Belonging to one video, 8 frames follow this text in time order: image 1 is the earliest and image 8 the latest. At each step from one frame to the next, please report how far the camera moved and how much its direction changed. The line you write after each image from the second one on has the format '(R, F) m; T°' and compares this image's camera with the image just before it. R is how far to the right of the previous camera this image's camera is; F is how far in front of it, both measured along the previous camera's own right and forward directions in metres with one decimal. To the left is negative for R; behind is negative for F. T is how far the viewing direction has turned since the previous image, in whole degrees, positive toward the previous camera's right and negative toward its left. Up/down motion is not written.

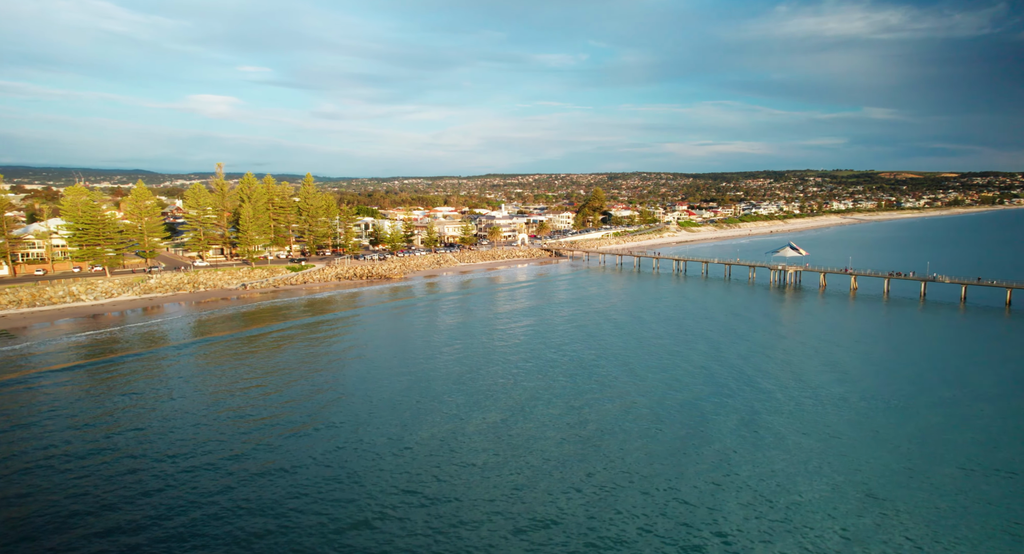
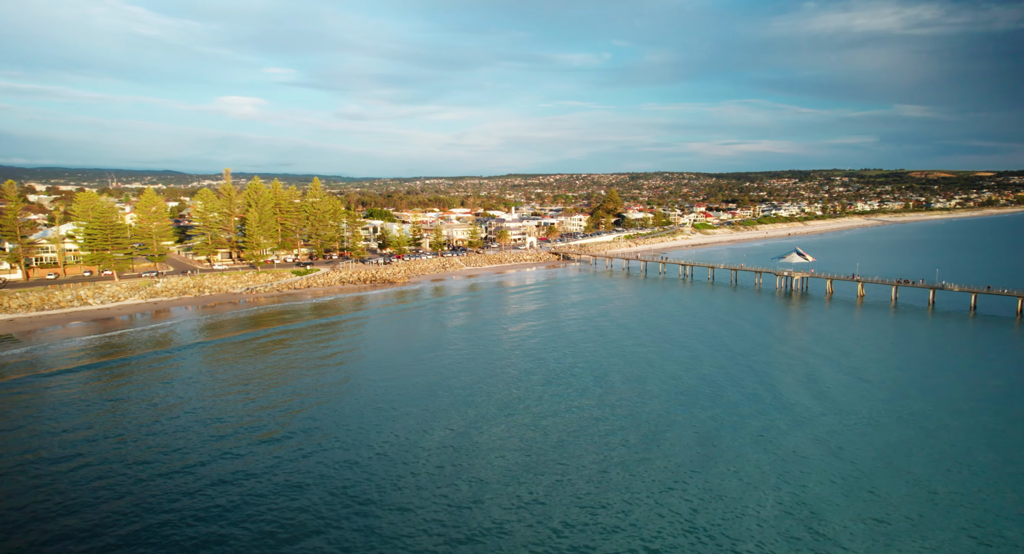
(+1.4, -0.1) m; -2°
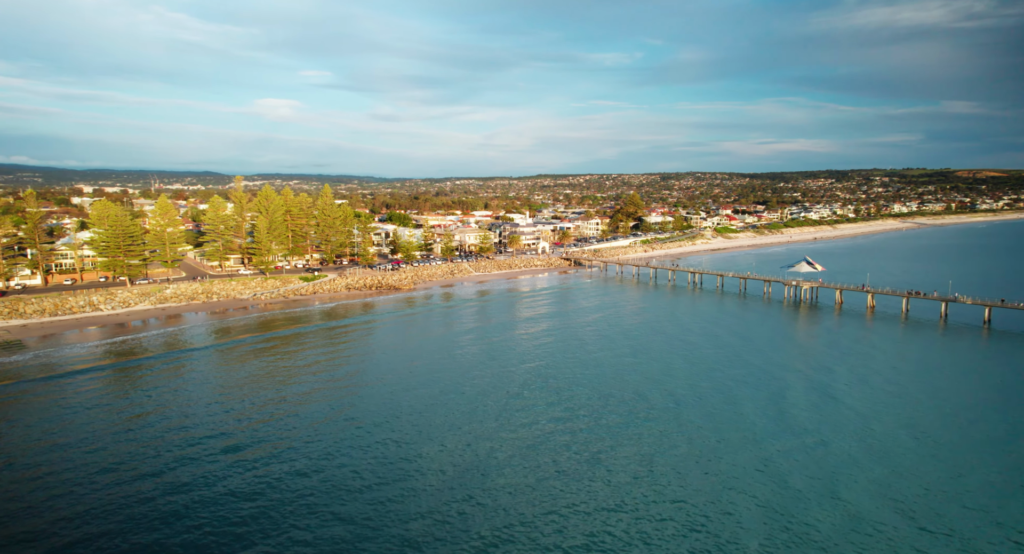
(+2.0, -0.2) m; -3°
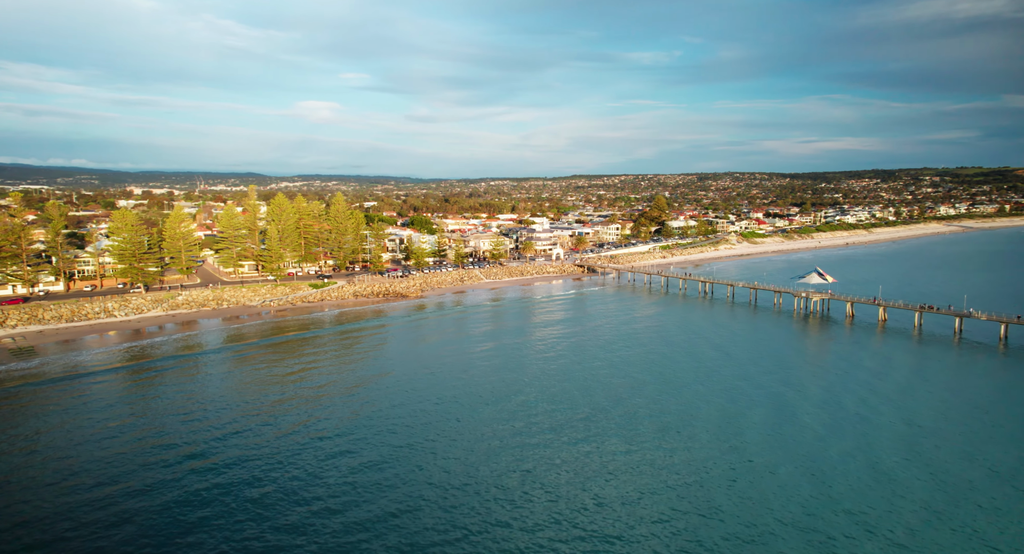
(+2.2, -0.1) m; -4°
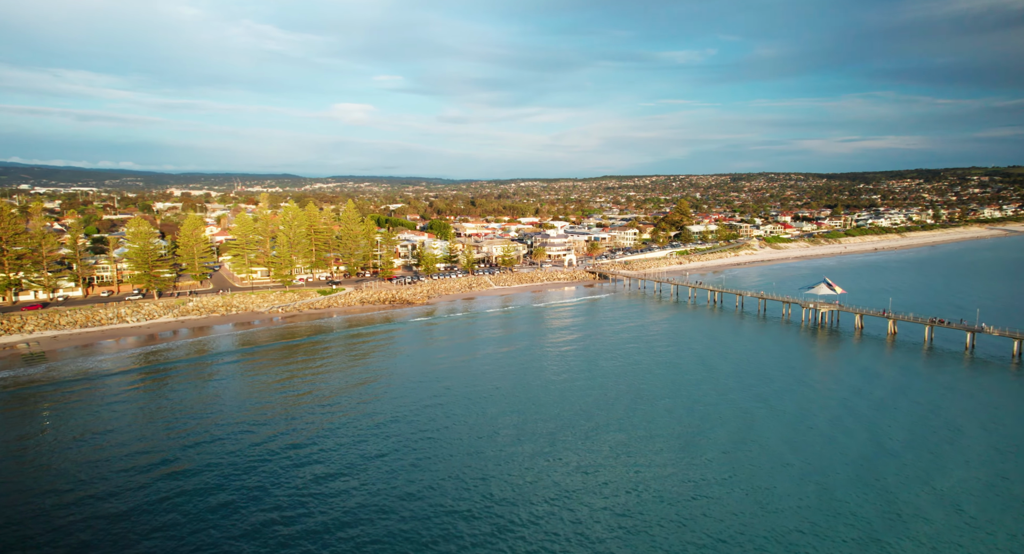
(+2.0, -0.1) m; -3°
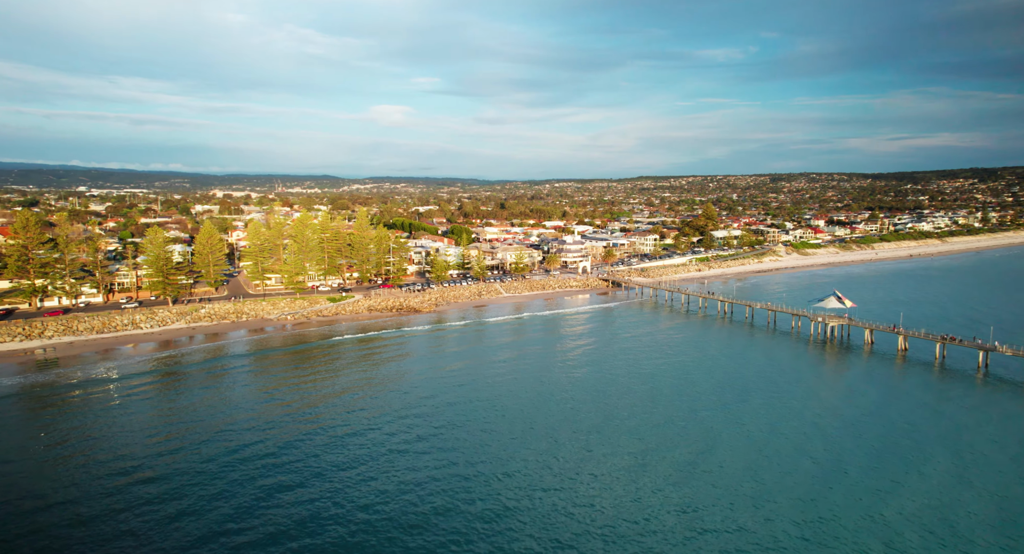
(+2.3, -0.1) m; -4°
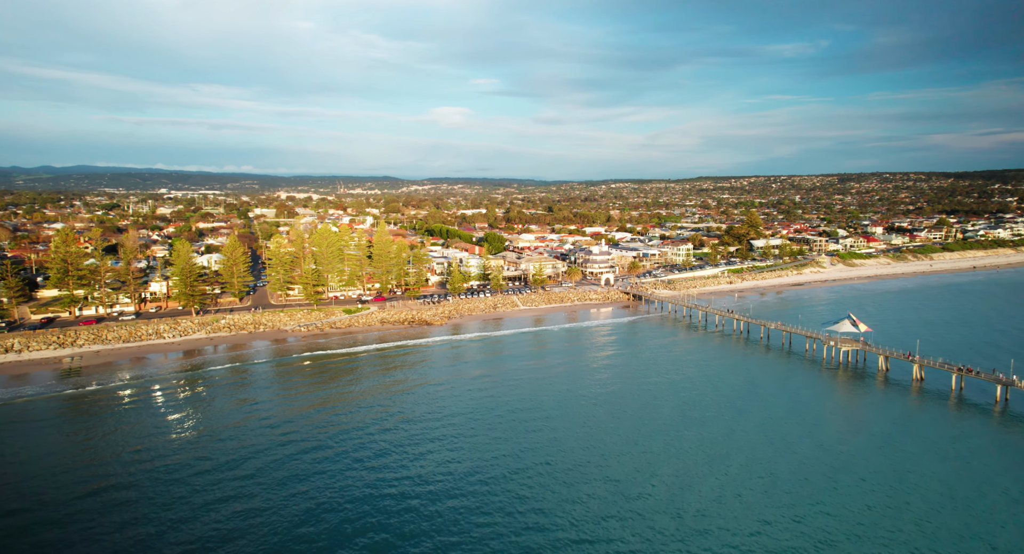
(+3.7, 0.0) m; -6°
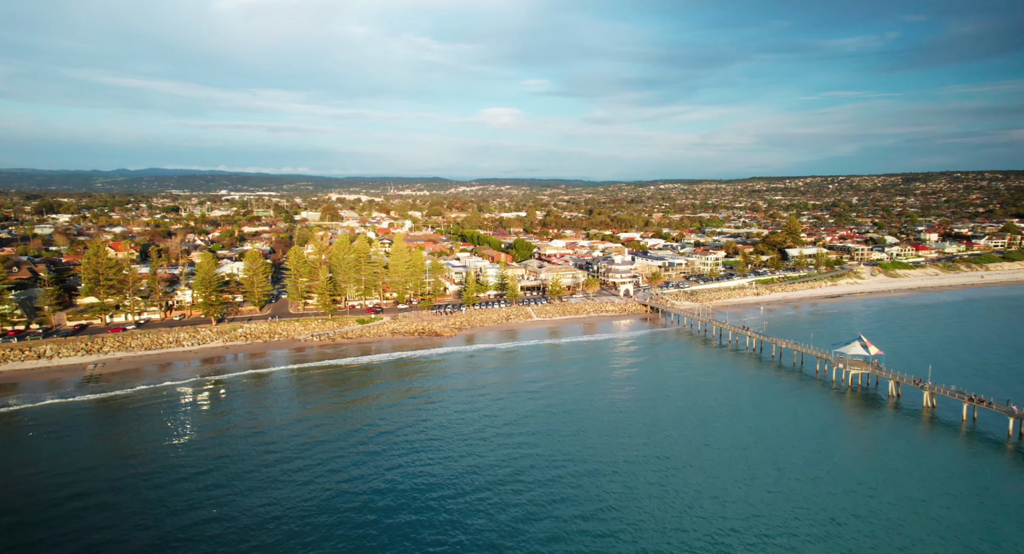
(+3.2, +0.1) m; -5°
